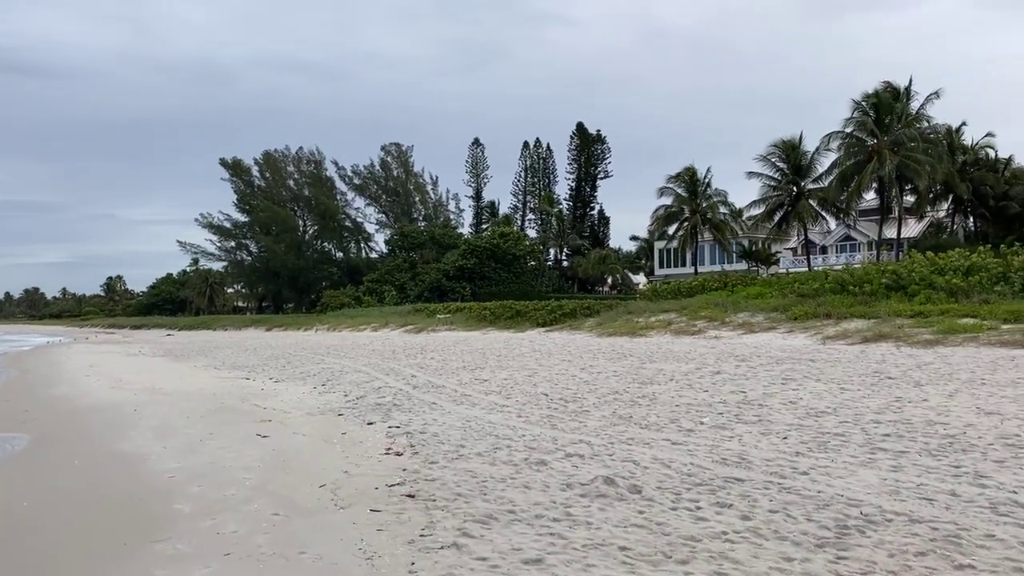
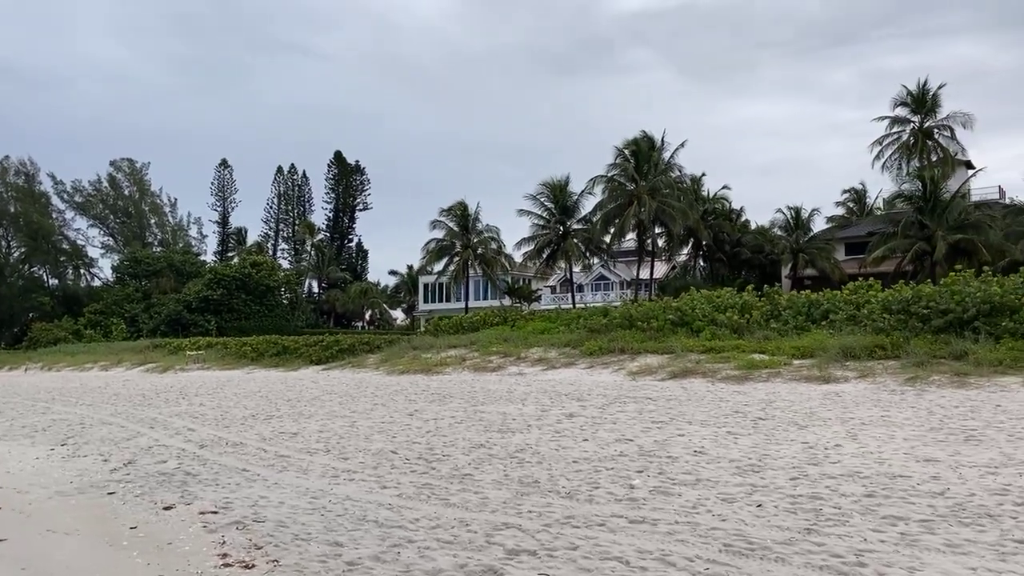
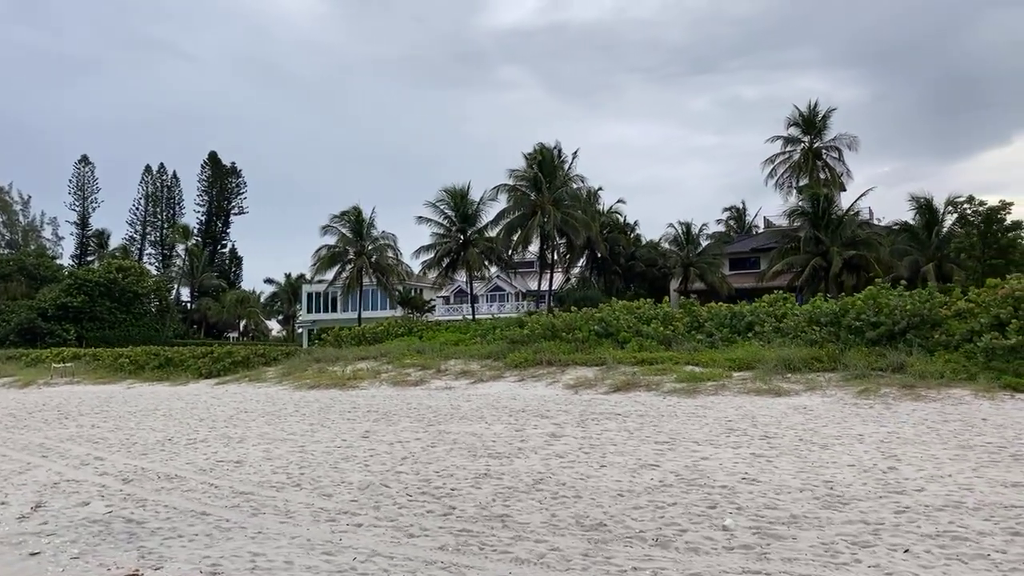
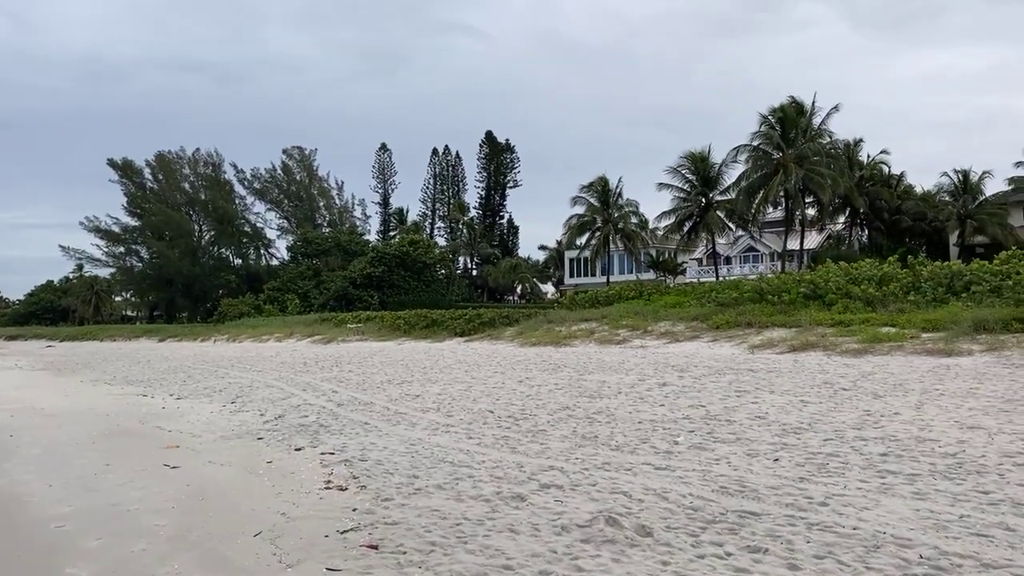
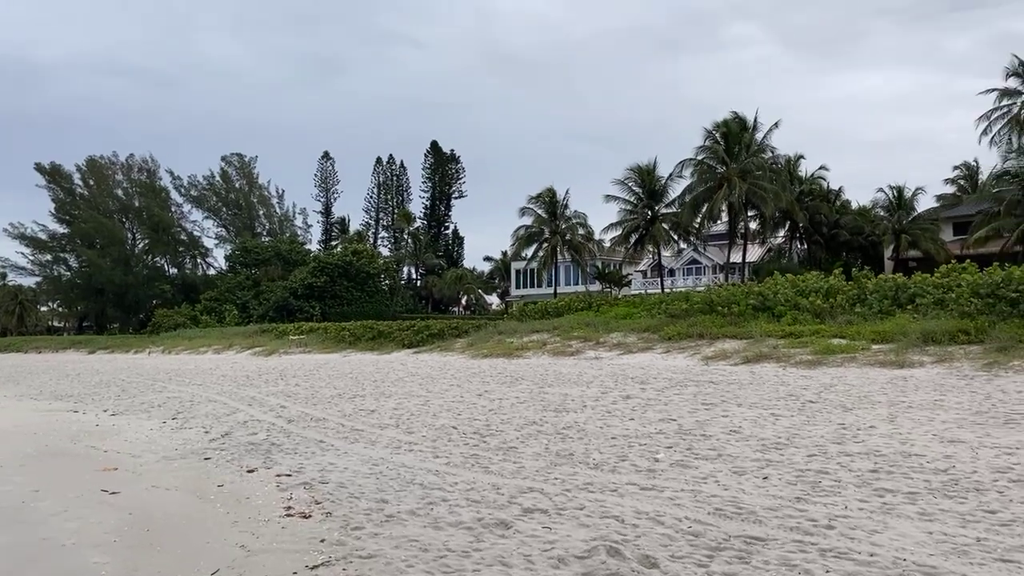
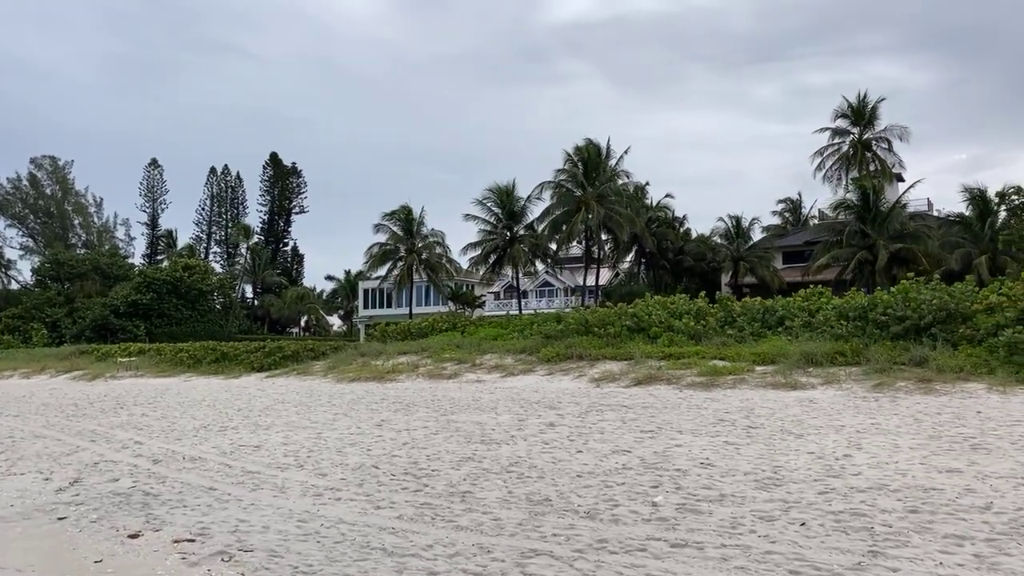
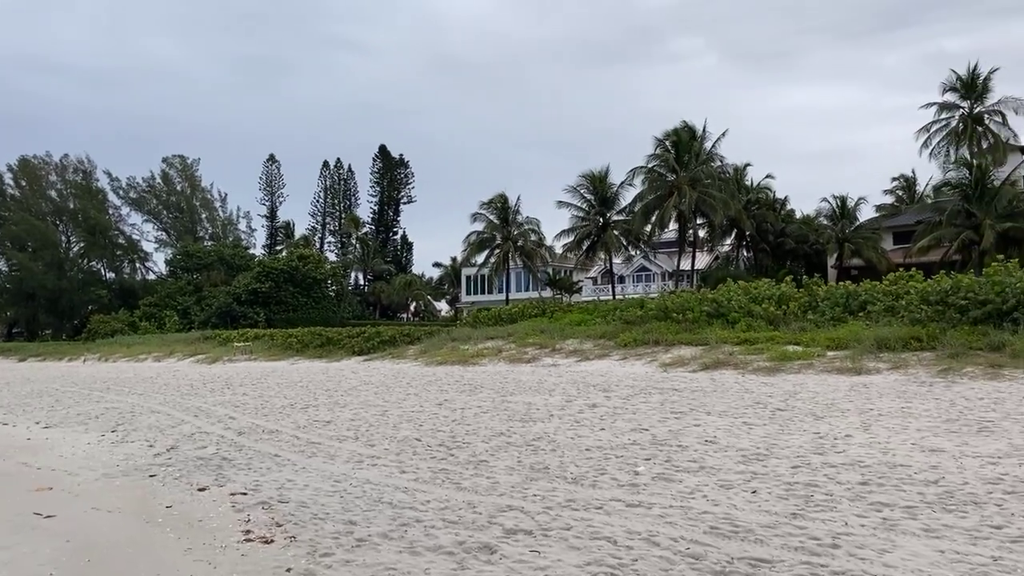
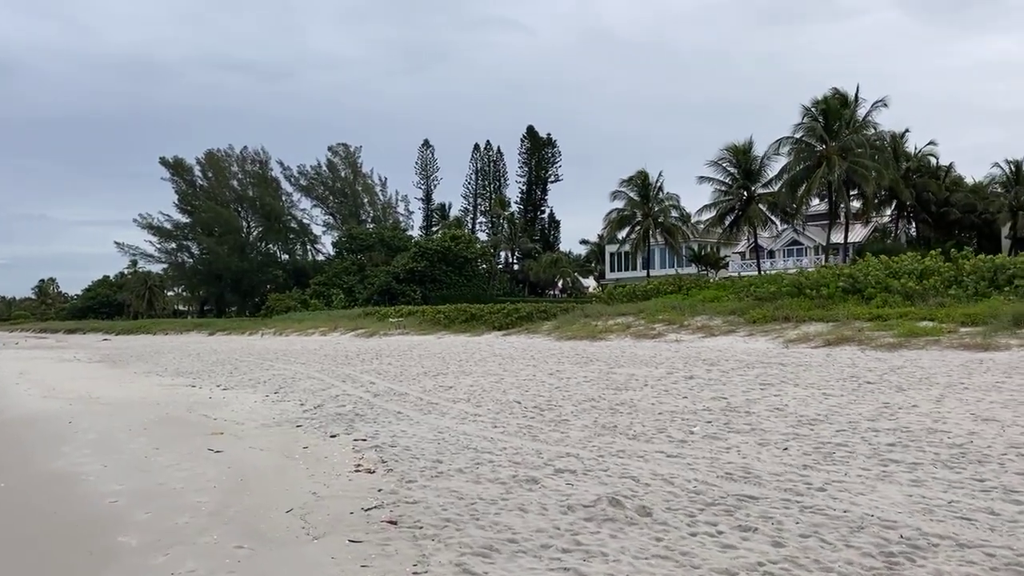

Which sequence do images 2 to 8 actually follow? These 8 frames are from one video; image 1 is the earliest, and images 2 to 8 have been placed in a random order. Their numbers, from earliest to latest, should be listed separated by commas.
8, 4, 5, 7, 2, 6, 3
